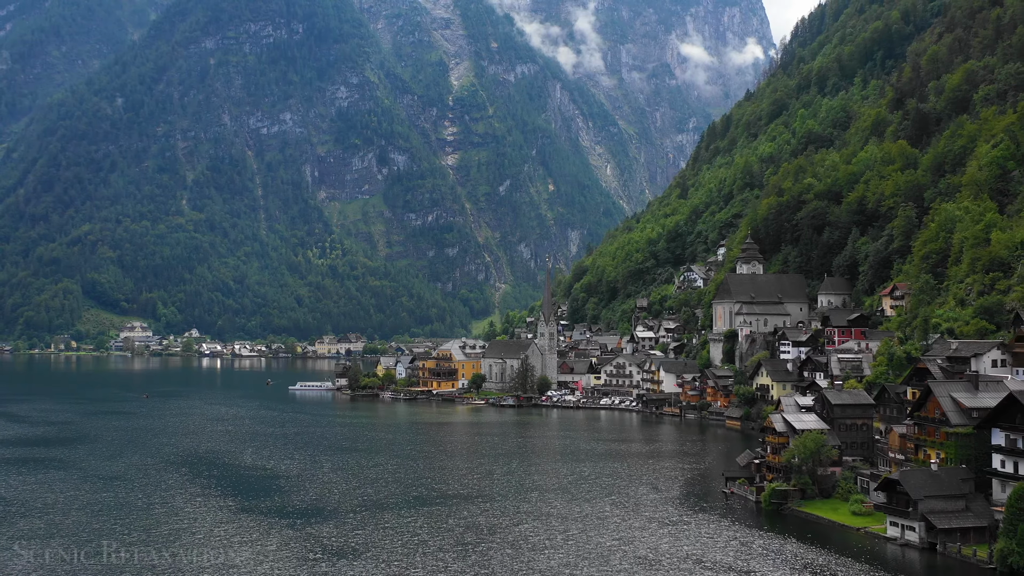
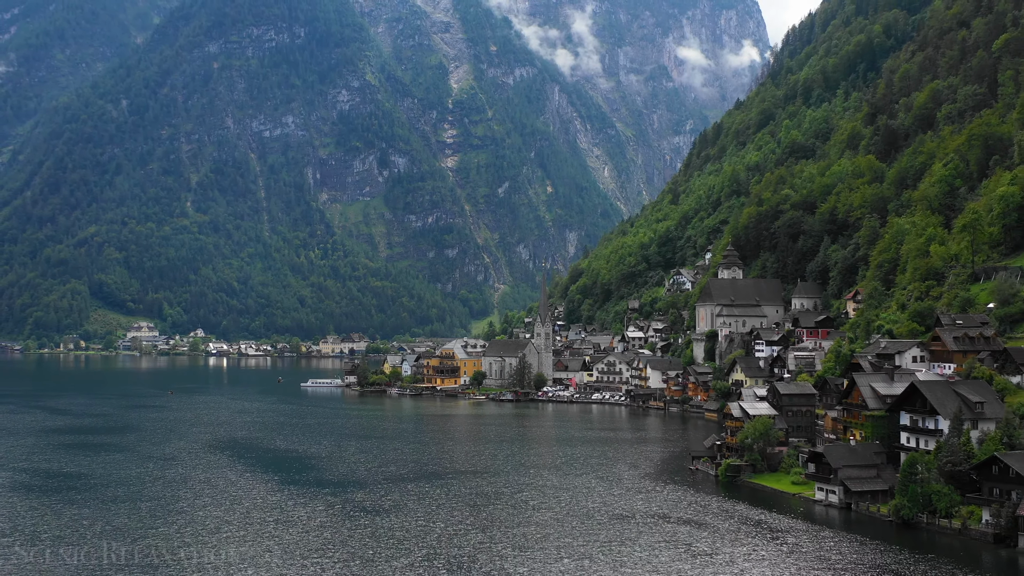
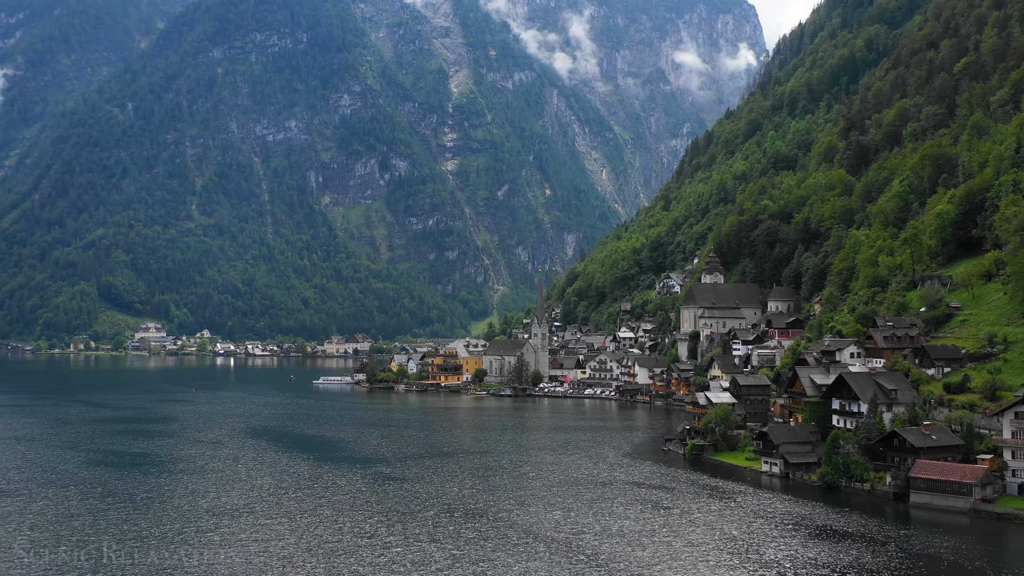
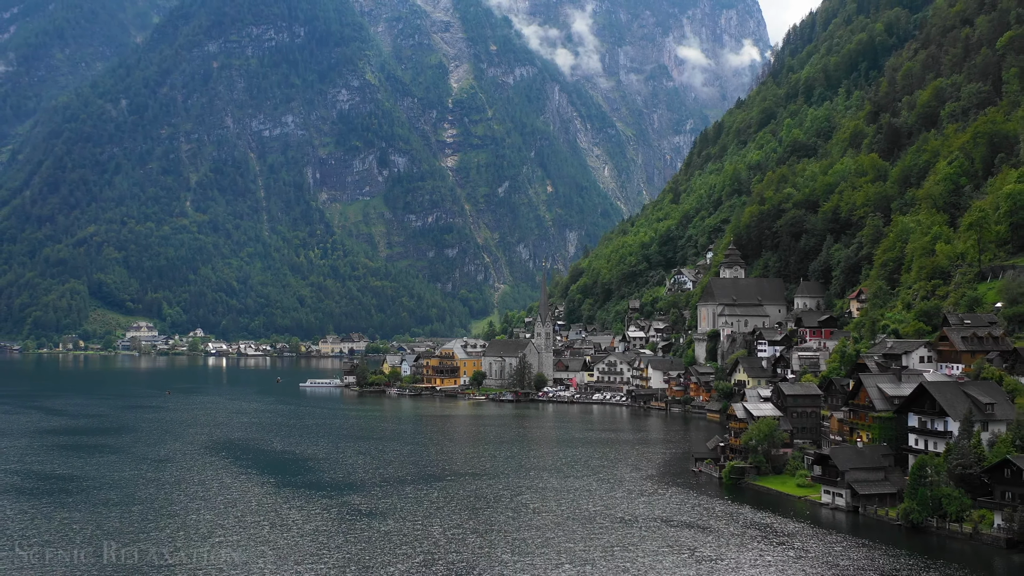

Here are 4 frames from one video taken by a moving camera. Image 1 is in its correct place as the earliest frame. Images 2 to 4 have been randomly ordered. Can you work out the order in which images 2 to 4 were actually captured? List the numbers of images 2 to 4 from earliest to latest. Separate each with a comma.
4, 2, 3
